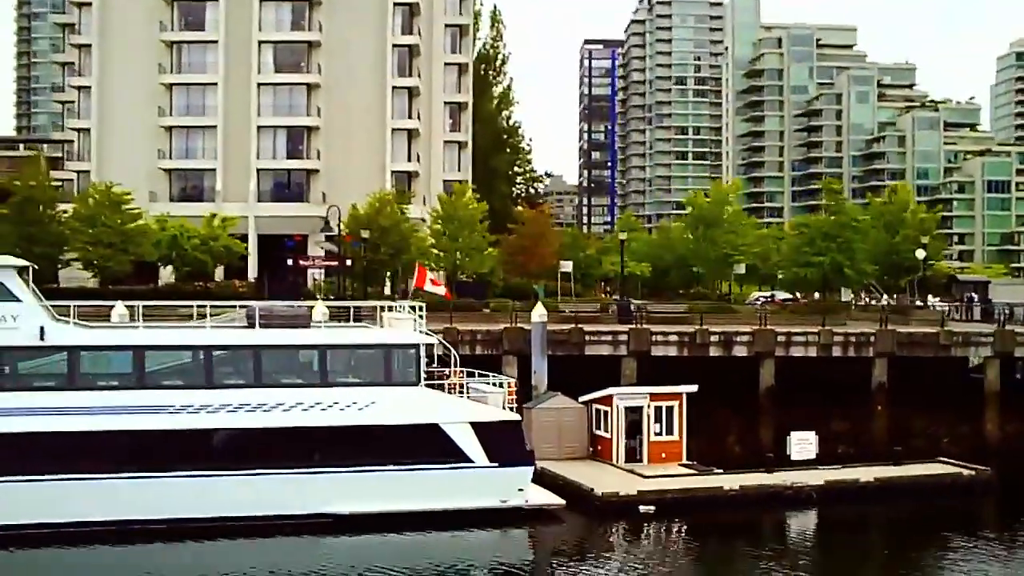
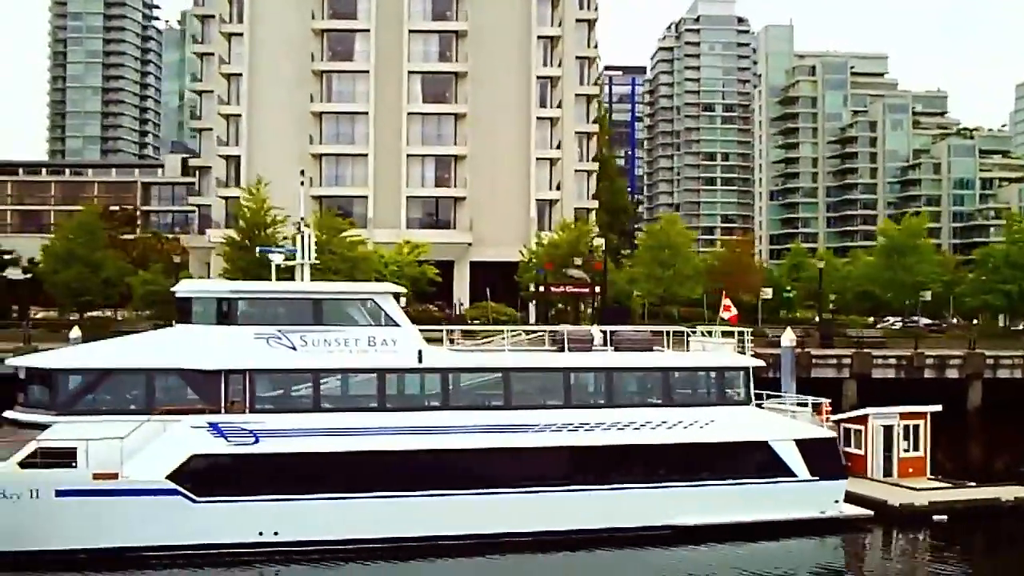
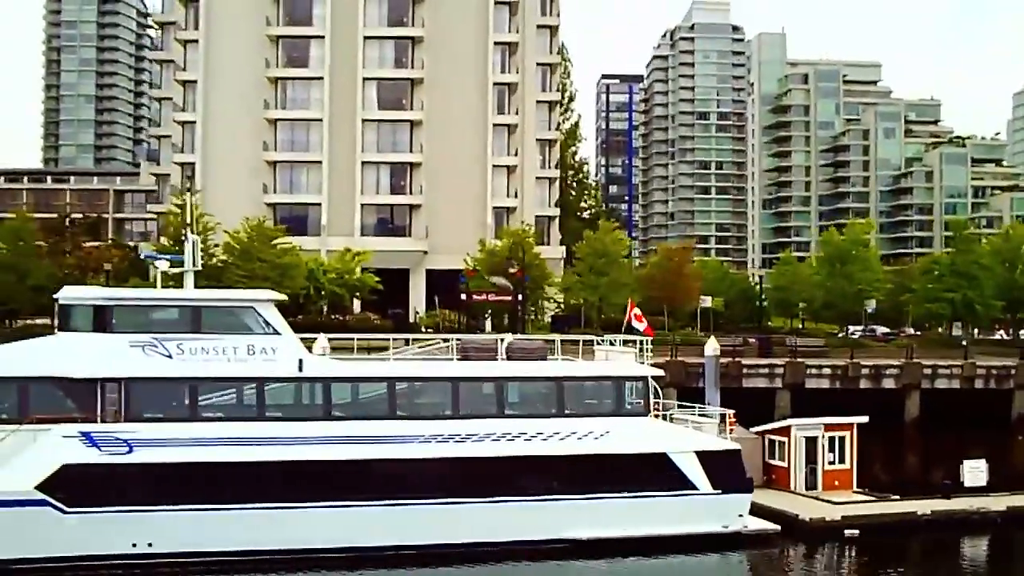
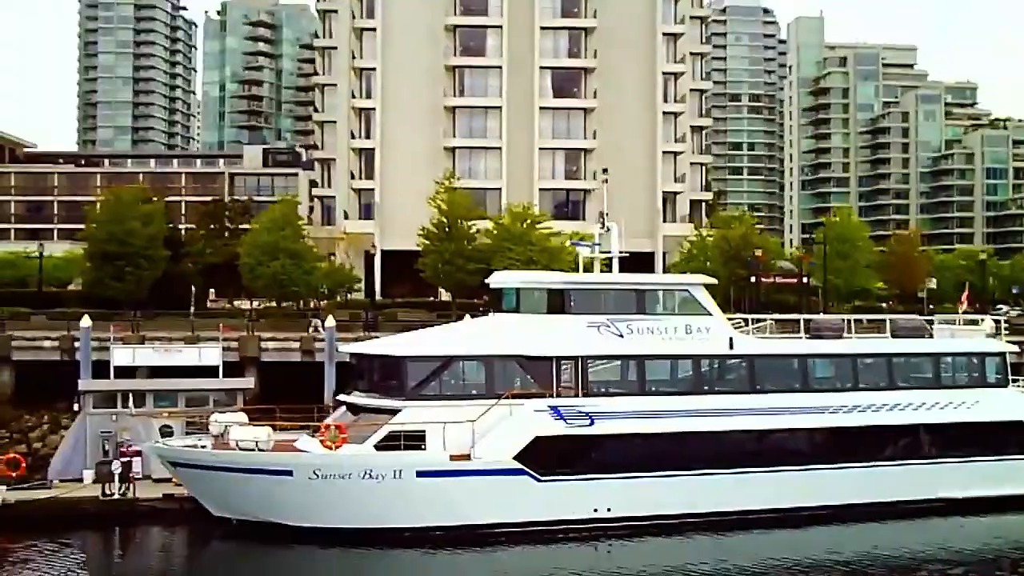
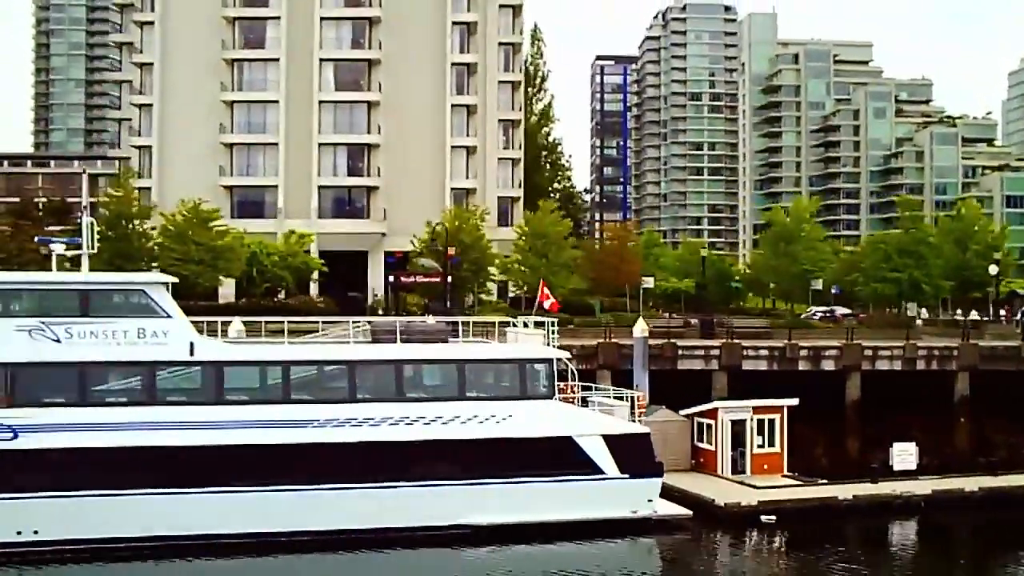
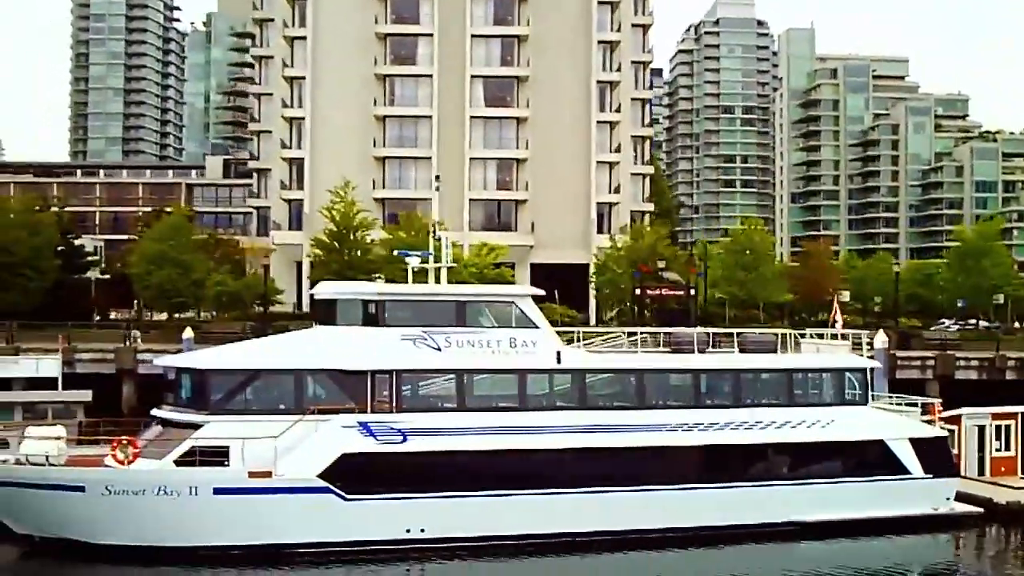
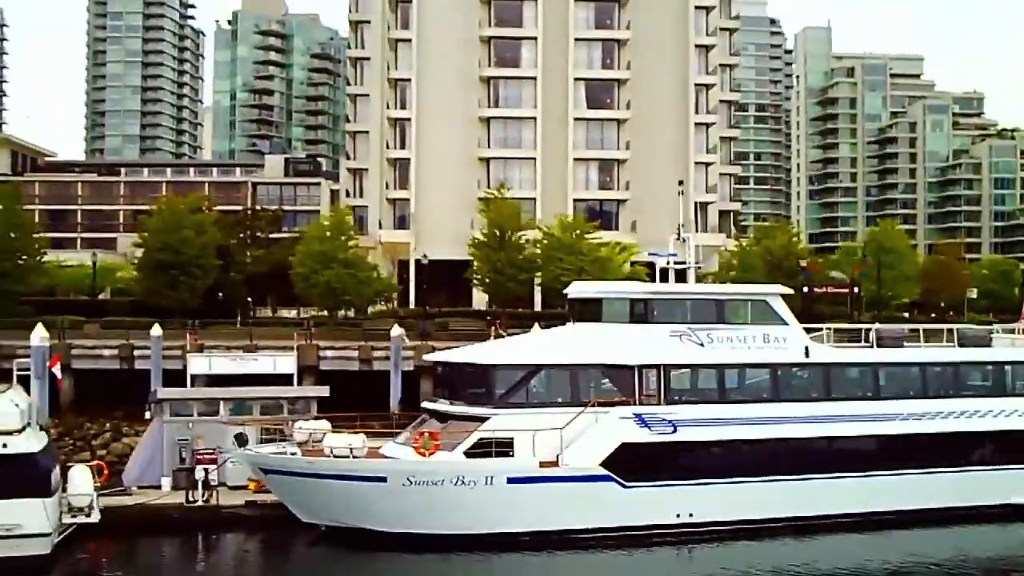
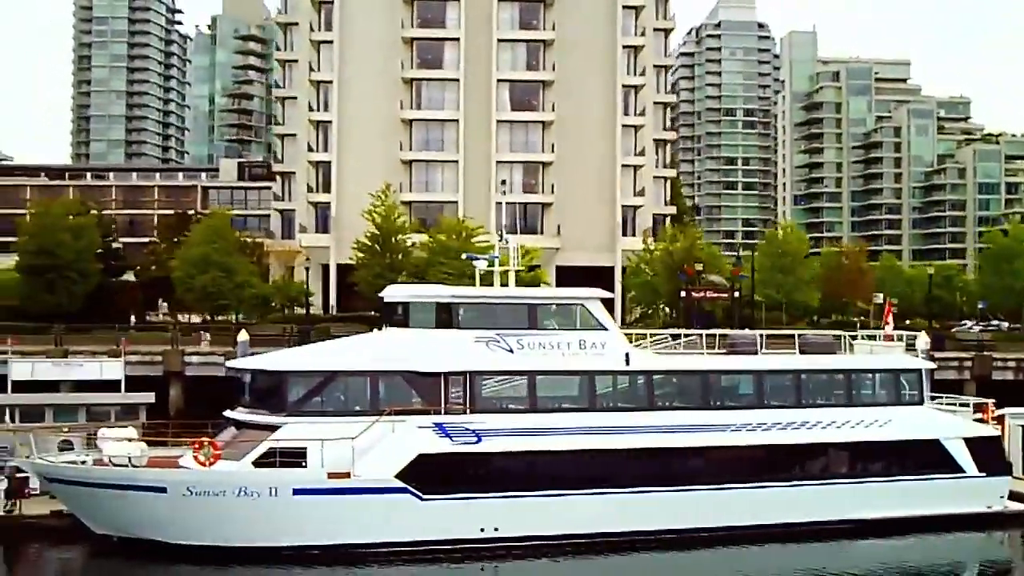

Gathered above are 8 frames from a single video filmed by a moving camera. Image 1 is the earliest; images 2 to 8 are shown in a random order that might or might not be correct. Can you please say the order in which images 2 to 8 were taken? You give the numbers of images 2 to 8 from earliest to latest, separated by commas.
5, 3, 2, 6, 8, 4, 7
